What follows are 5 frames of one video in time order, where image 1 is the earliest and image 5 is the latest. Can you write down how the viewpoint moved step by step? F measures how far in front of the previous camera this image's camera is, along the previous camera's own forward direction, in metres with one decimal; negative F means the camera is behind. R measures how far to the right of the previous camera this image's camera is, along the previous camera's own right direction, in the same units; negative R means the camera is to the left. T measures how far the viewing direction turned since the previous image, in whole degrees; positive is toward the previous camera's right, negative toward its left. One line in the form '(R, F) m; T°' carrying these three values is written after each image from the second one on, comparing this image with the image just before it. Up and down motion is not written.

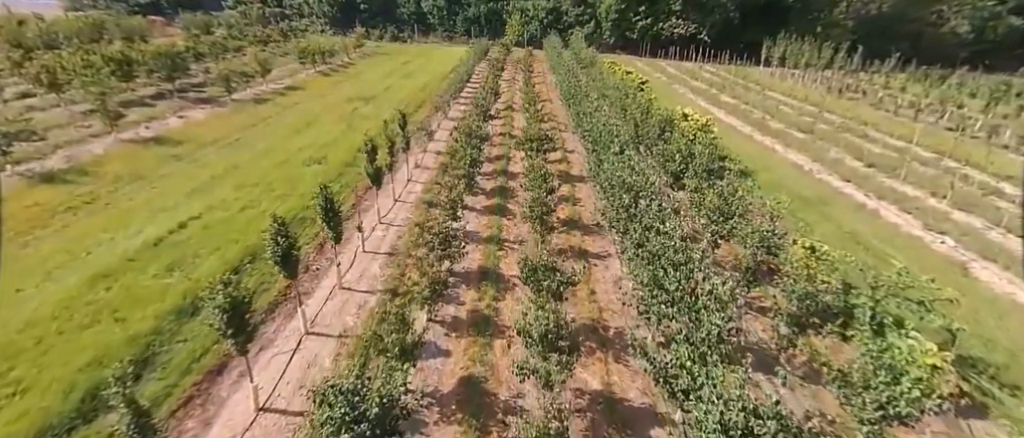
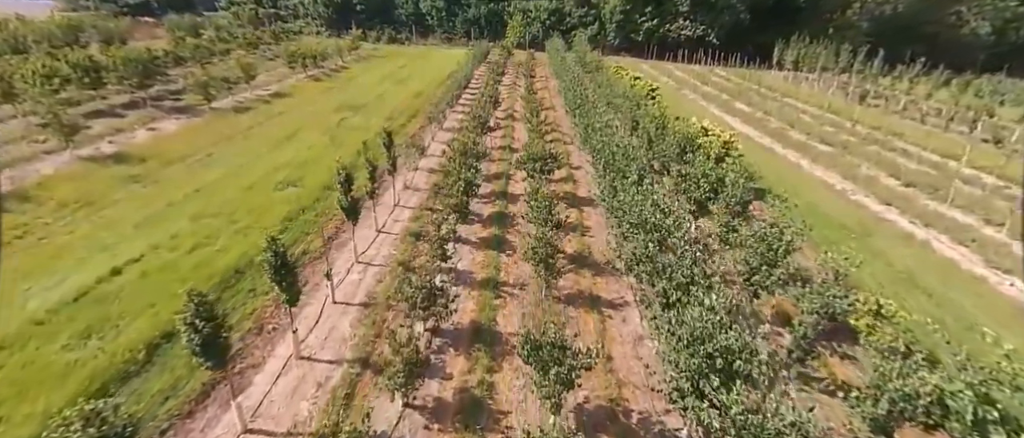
(+0.1, +2.3) m; 0°
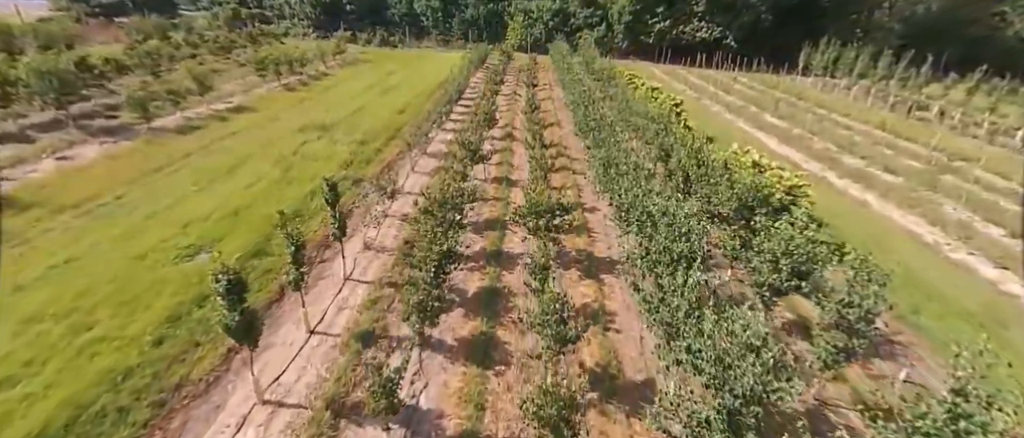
(+0.2, +5.0) m; 0°
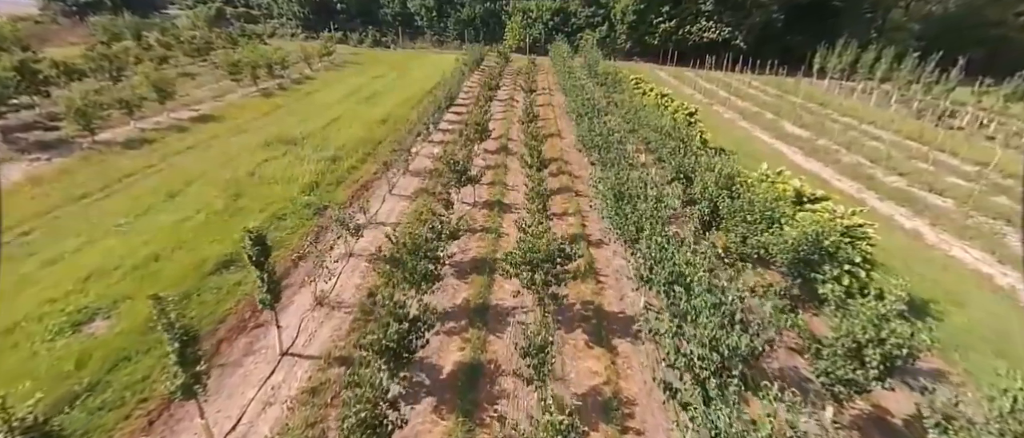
(+0.3, +3.0) m; 0°
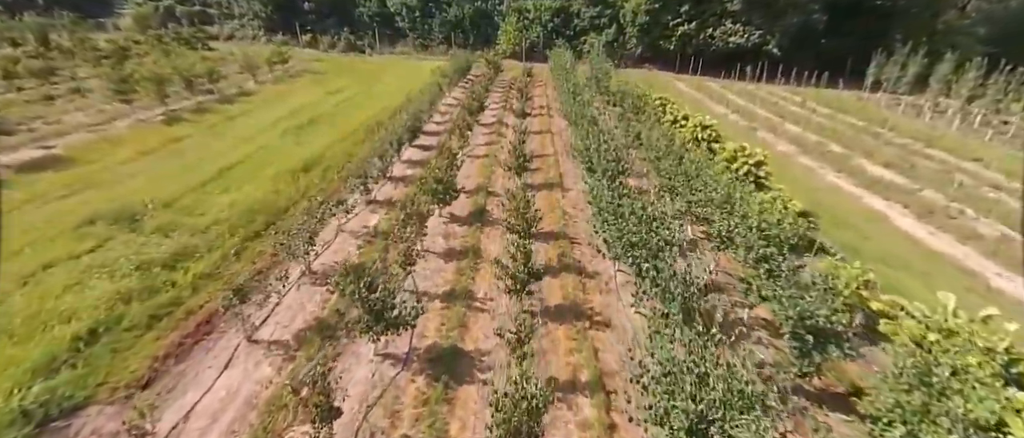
(+0.9, +8.7) m; 0°
